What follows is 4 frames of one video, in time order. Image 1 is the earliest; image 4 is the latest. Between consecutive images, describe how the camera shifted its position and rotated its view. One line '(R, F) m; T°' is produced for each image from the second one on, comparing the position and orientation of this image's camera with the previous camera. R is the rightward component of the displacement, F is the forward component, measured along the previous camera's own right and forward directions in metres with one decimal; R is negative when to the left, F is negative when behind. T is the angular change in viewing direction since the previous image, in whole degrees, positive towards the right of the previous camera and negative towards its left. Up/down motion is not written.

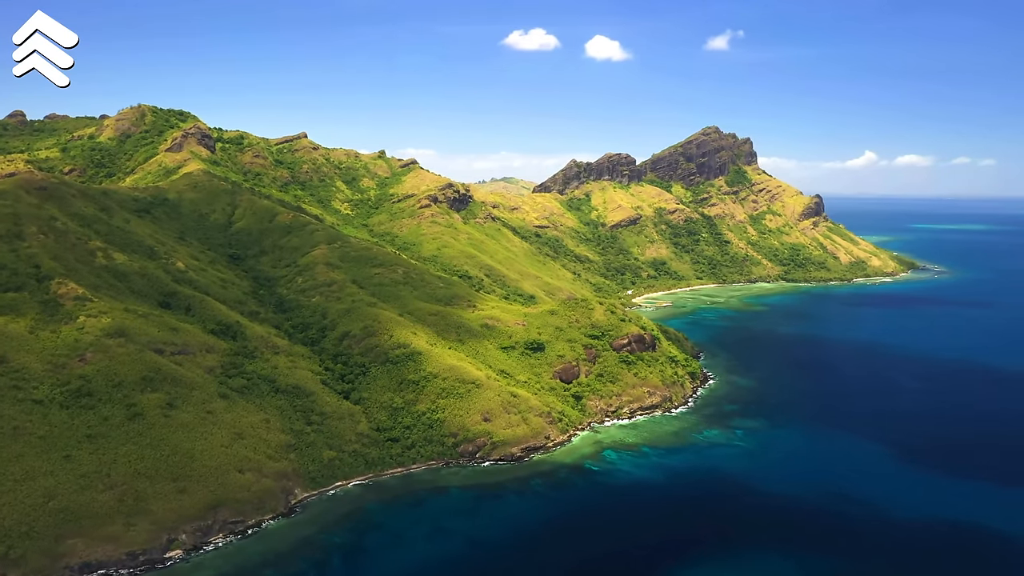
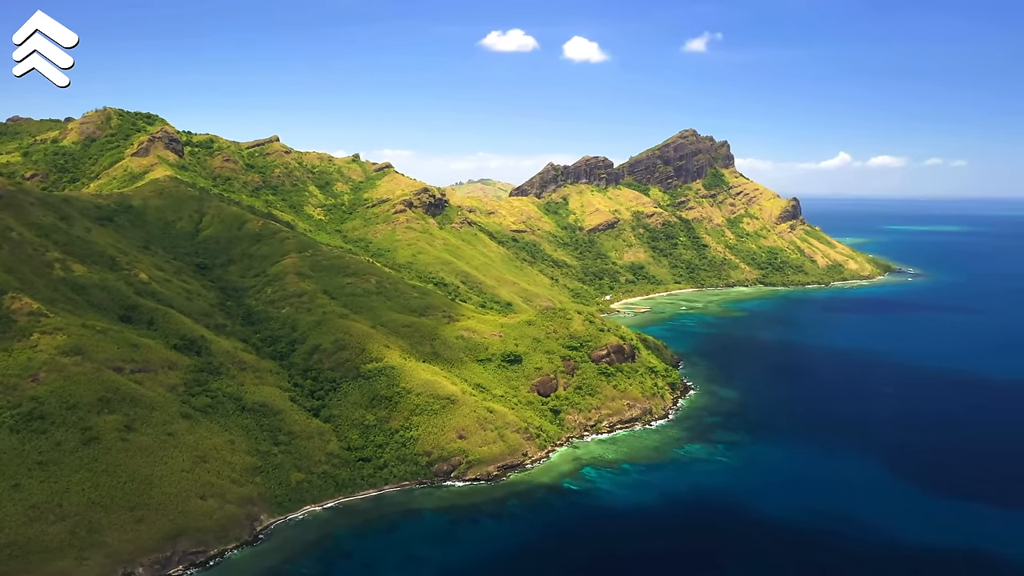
(+0.7, +3.4) m; +2°
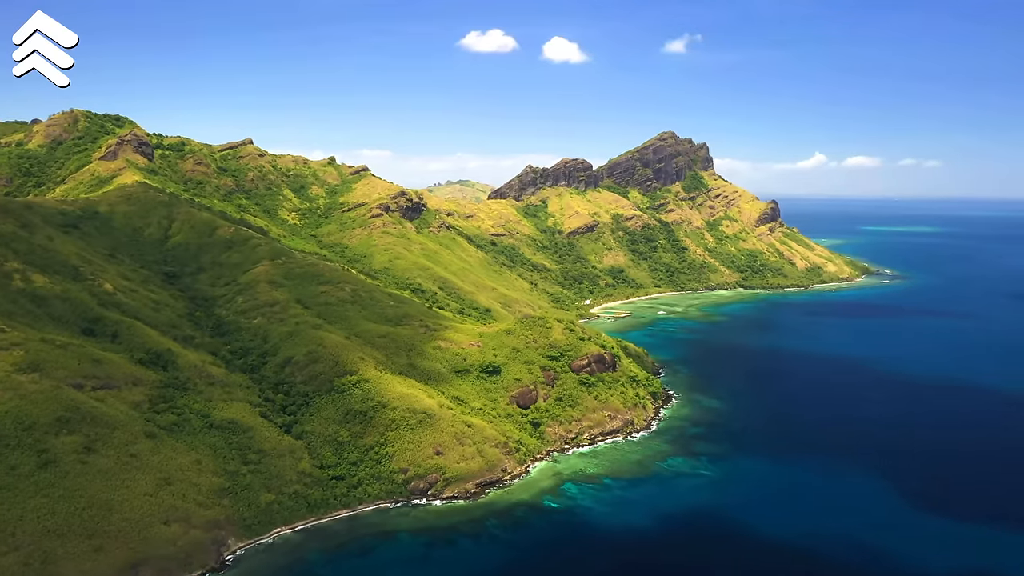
(+0.5, +2.9) m; +2°
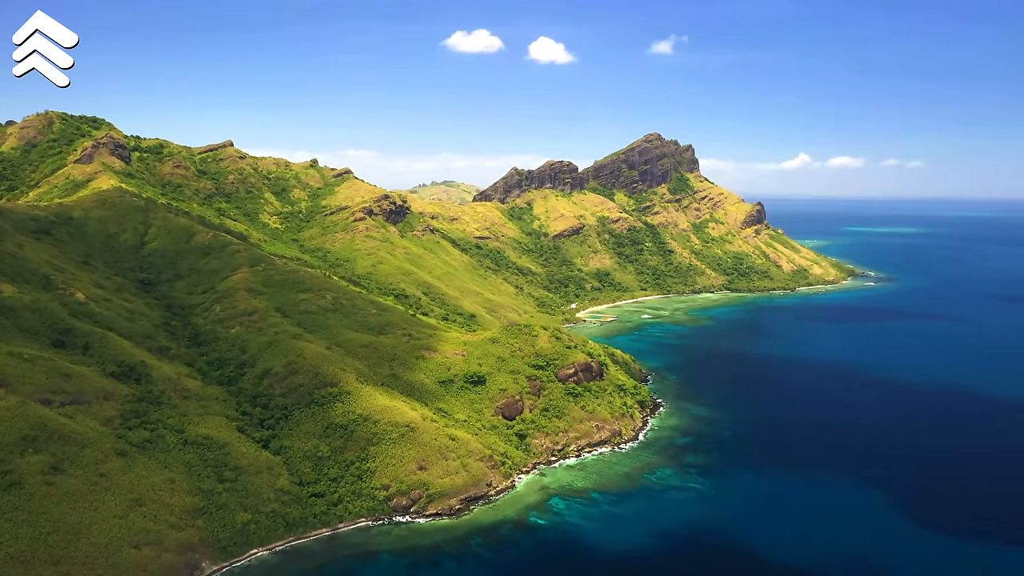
(+0.3, +2.6) m; +1°
